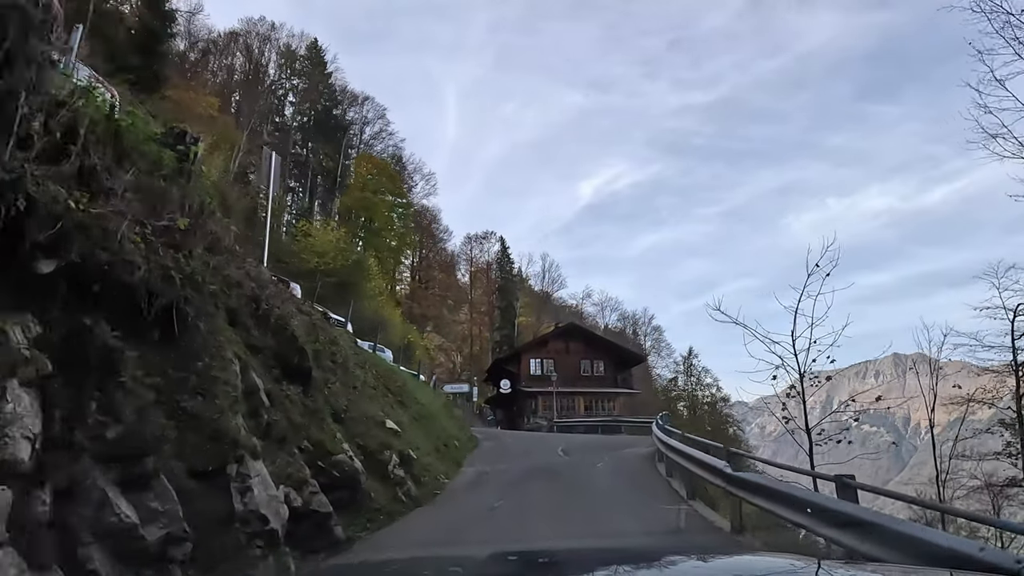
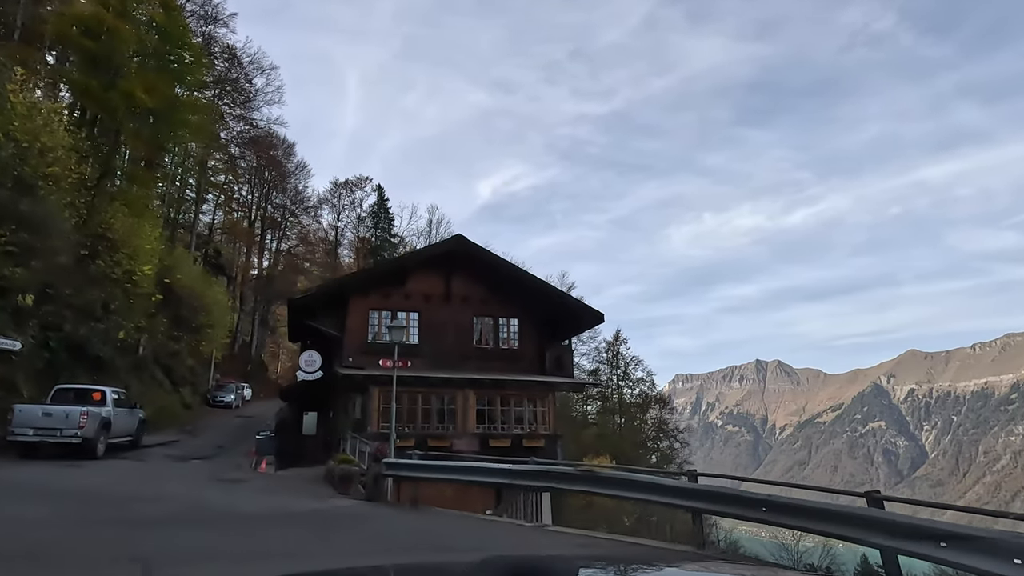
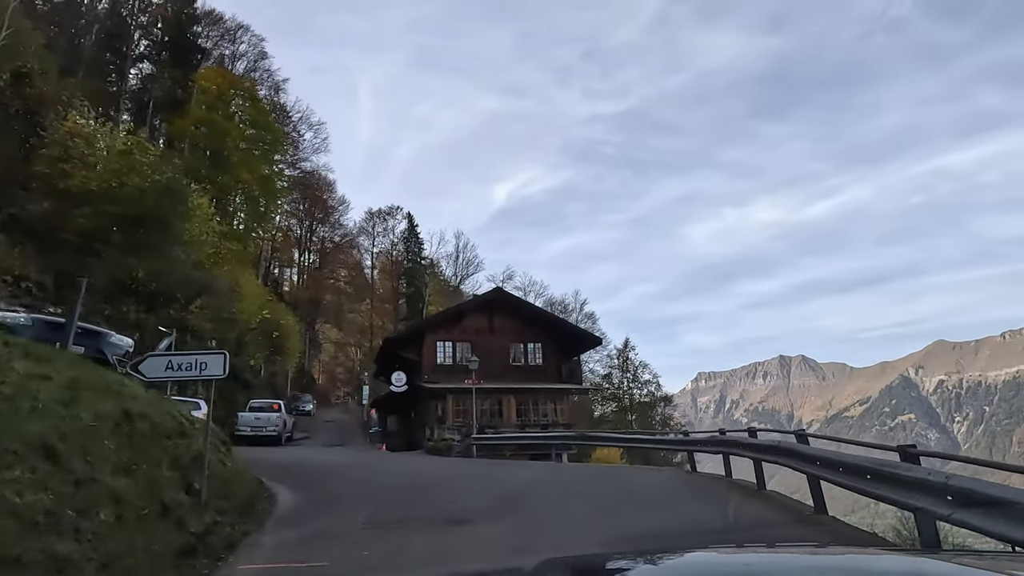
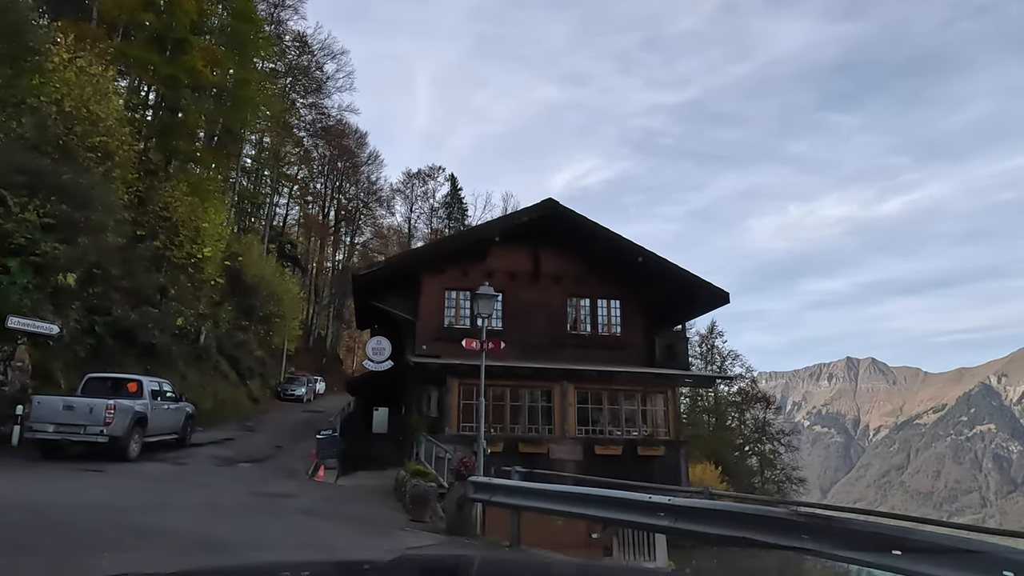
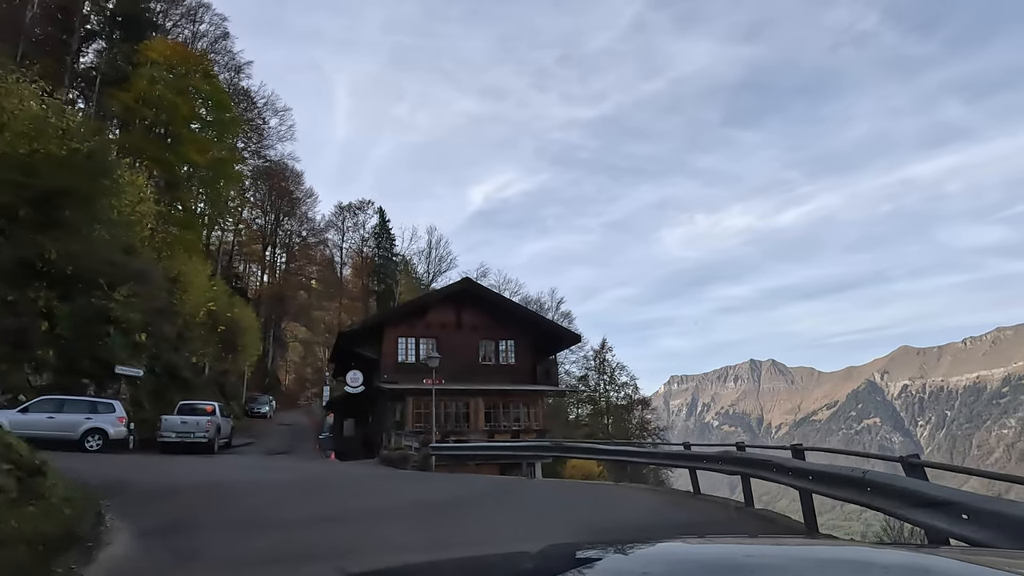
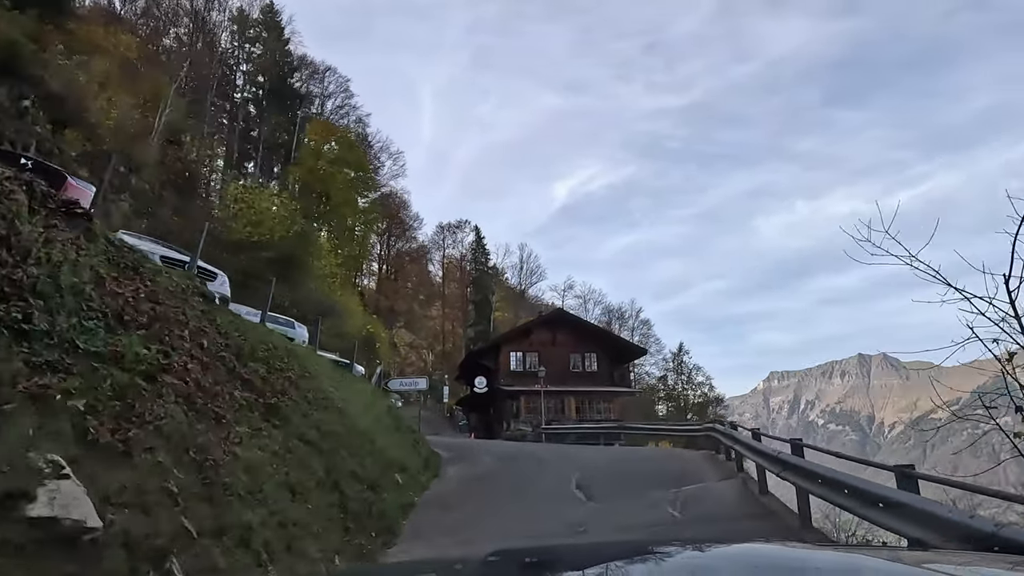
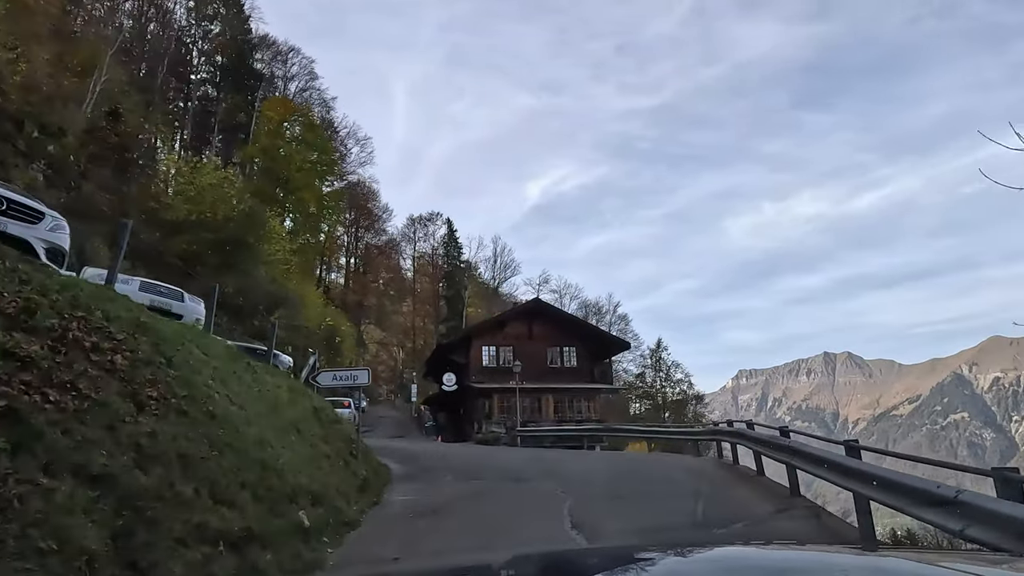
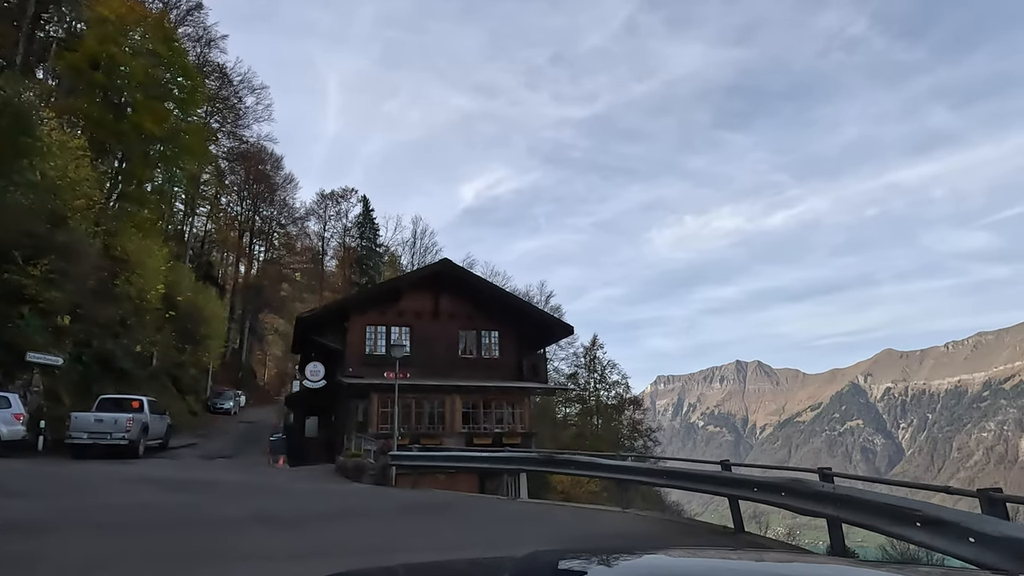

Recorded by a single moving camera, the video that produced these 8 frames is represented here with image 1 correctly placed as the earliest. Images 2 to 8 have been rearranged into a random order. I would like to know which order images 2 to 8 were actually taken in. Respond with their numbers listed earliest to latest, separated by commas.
6, 7, 3, 5, 8, 2, 4
